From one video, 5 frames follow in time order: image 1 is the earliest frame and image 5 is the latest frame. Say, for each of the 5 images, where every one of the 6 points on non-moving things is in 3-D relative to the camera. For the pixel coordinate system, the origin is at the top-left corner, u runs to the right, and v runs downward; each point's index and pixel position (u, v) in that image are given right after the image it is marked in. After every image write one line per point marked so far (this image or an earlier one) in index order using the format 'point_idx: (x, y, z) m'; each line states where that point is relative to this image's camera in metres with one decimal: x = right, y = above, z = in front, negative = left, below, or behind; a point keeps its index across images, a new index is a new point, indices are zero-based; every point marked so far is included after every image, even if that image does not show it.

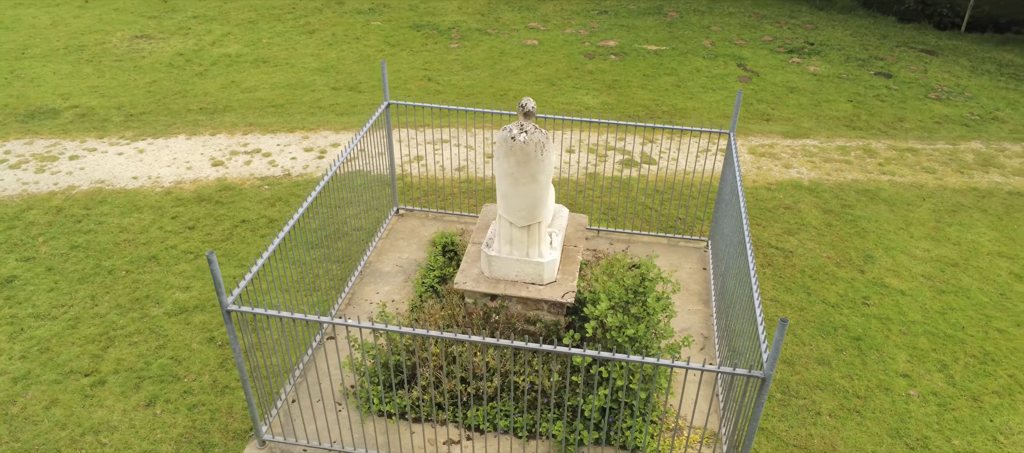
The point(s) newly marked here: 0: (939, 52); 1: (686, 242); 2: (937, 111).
0: (+7.0, +2.9, +12.7) m
1: (+1.8, -0.2, +7.6) m
2: (+5.9, +1.6, +10.8) m
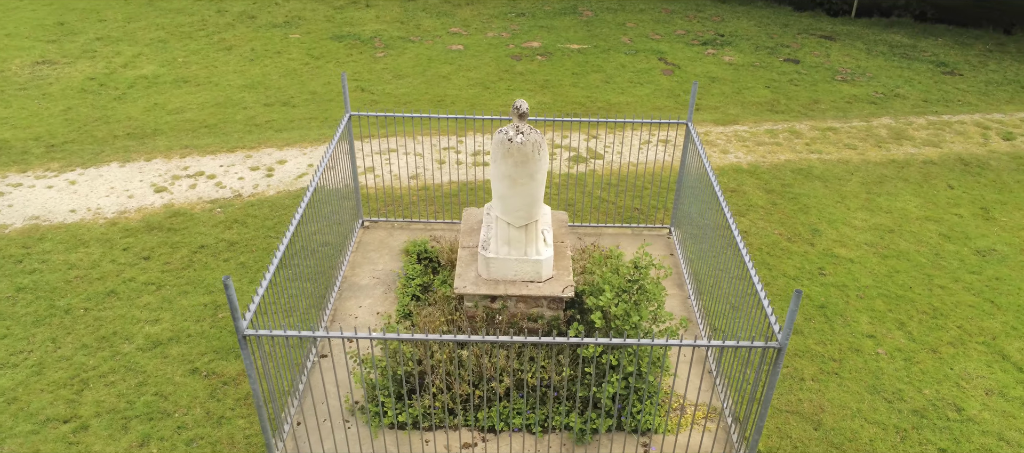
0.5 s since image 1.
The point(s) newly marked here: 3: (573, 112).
0: (+5.7, +3.3, +13.7) m
1: (+1.5, 0.0, +7.9) m
2: (+5.0, +2.0, +11.6) m
3: (+0.8, +1.6, +10.7) m
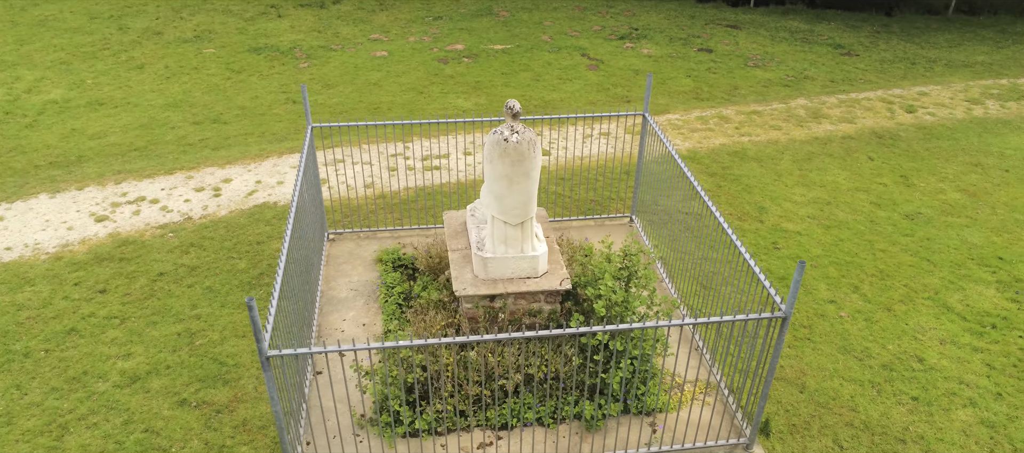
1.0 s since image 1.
0: (+4.2, +3.7, +14.4) m
1: (+1.1, +0.1, +8.2) m
2: (+3.9, +2.4, +12.2) m
3: (0.0, +1.6, +10.8) m
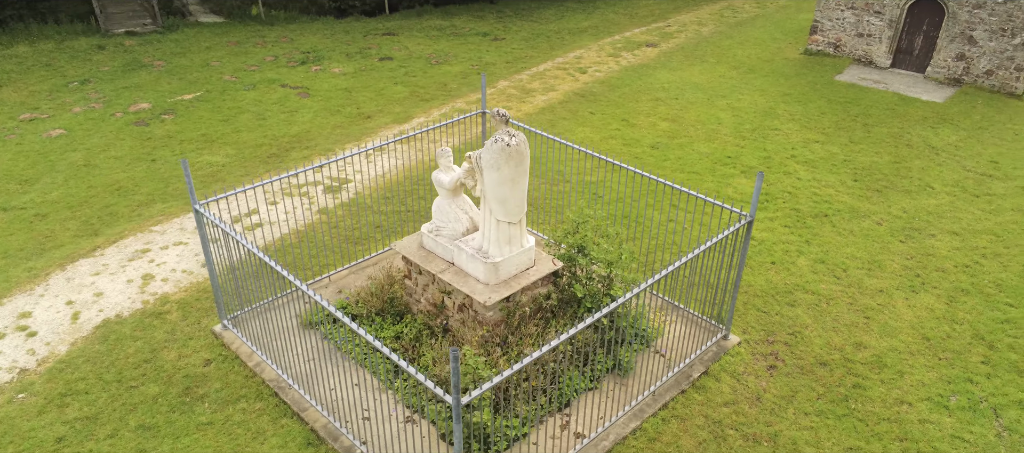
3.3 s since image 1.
0: (-2.3, +3.9, +15.4) m
1: (-0.5, +0.1, +8.7) m
2: (-1.0, +2.7, +13.5) m
3: (-3.2, +1.0, +10.2) m
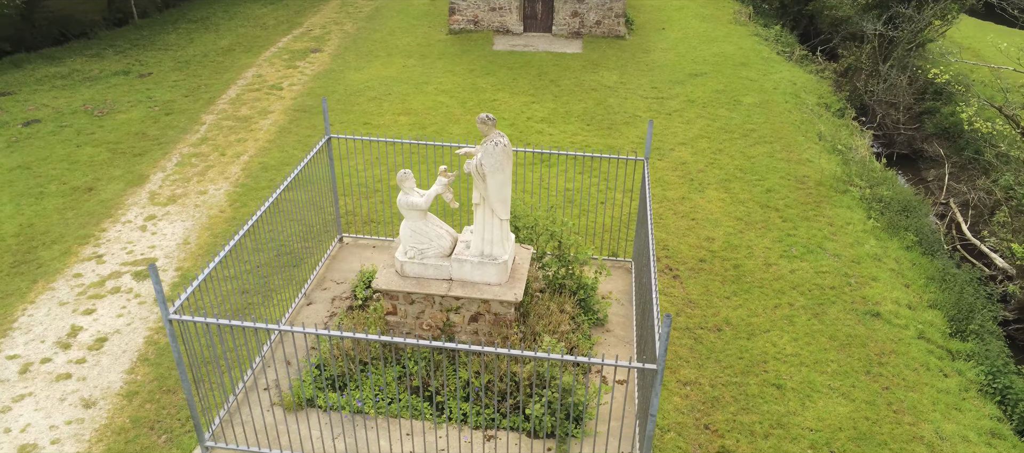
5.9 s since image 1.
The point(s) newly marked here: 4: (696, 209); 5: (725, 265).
0: (-8.1, +2.2, +12.5) m
1: (-2.0, -0.3, +8.2) m
2: (-5.7, +1.6, +11.7) m
3: (-5.2, -0.4, +8.0) m
4: (+2.2, +0.2, +9.3) m
5: (+2.2, -0.4, +8.2) m
